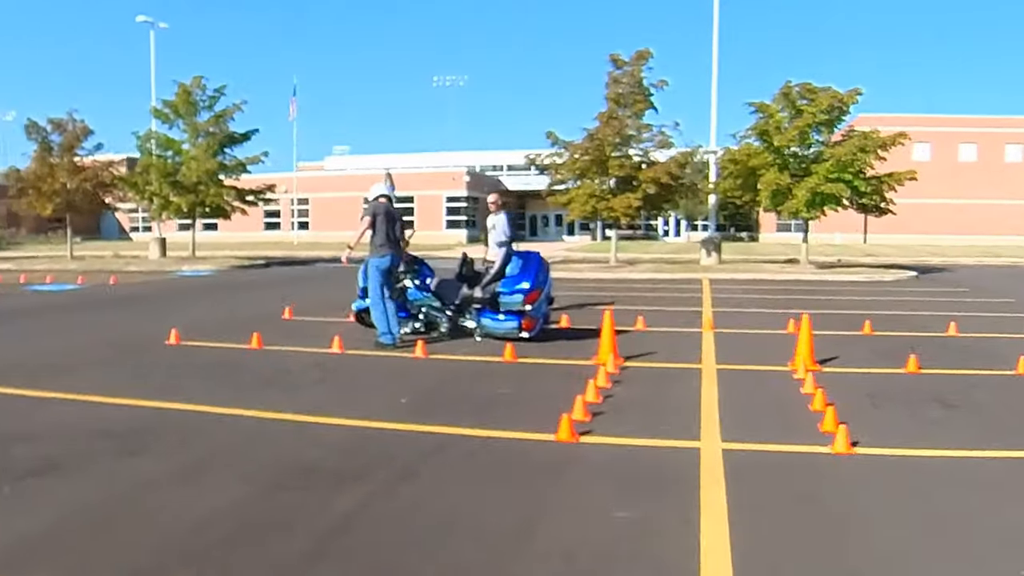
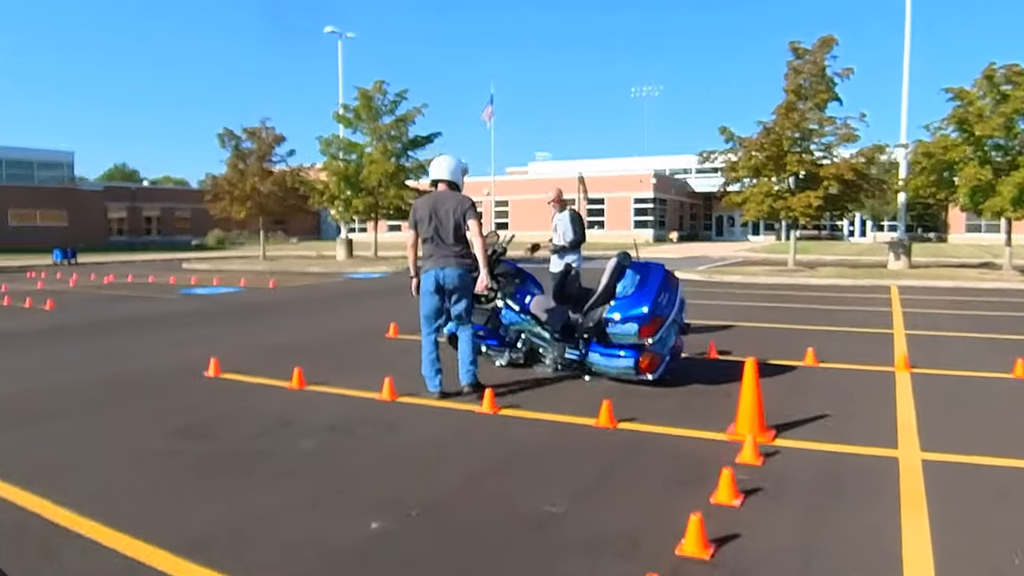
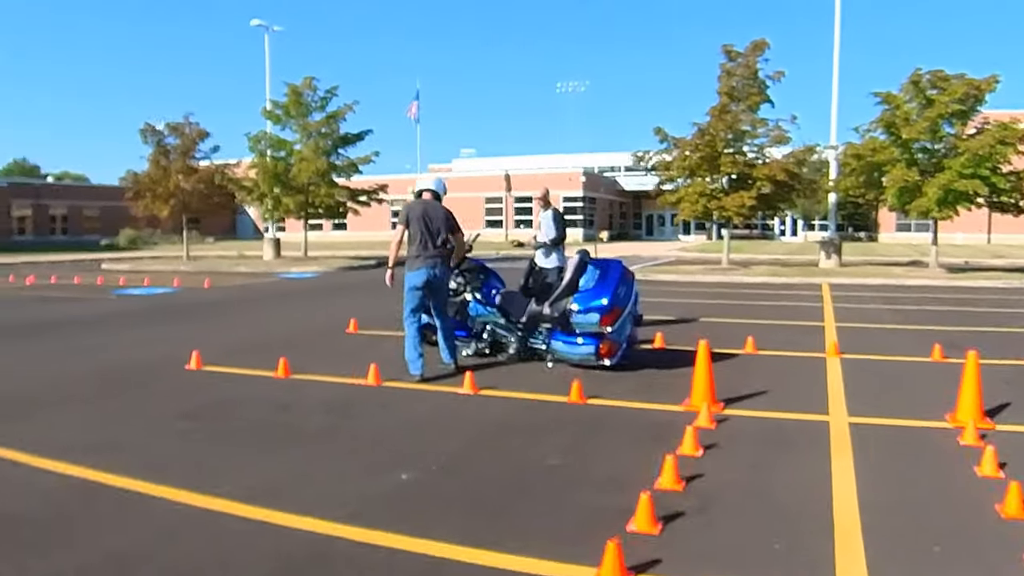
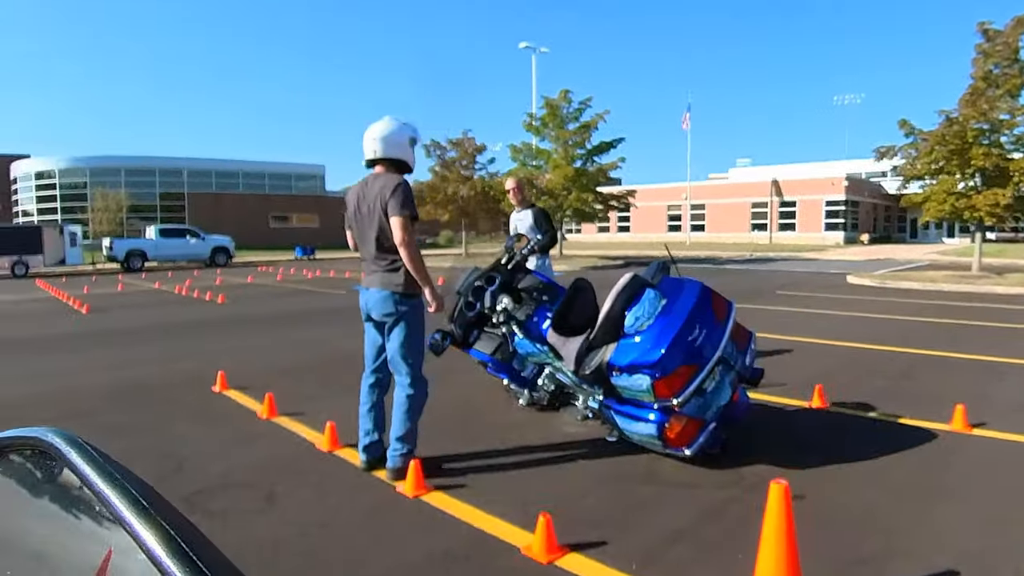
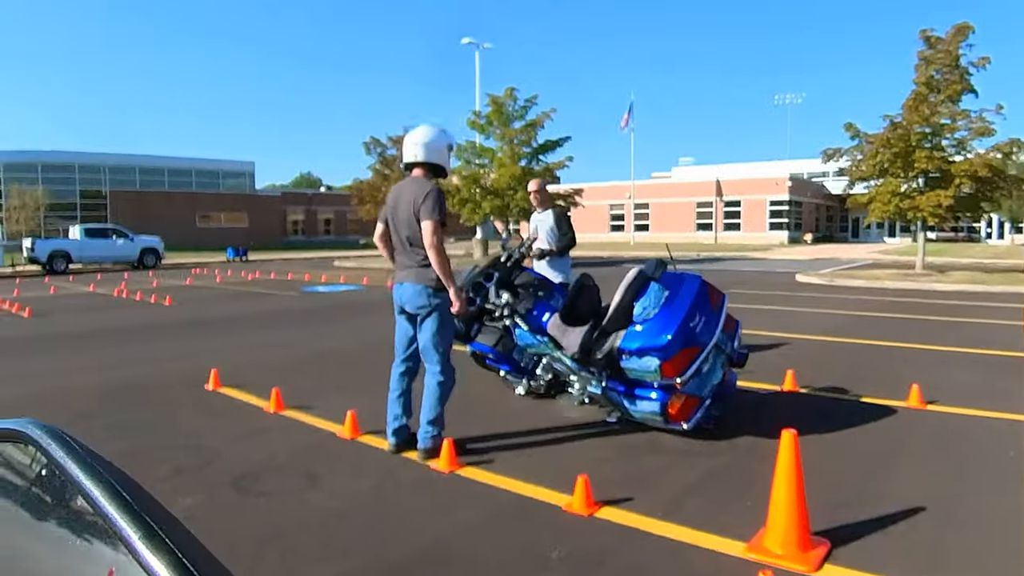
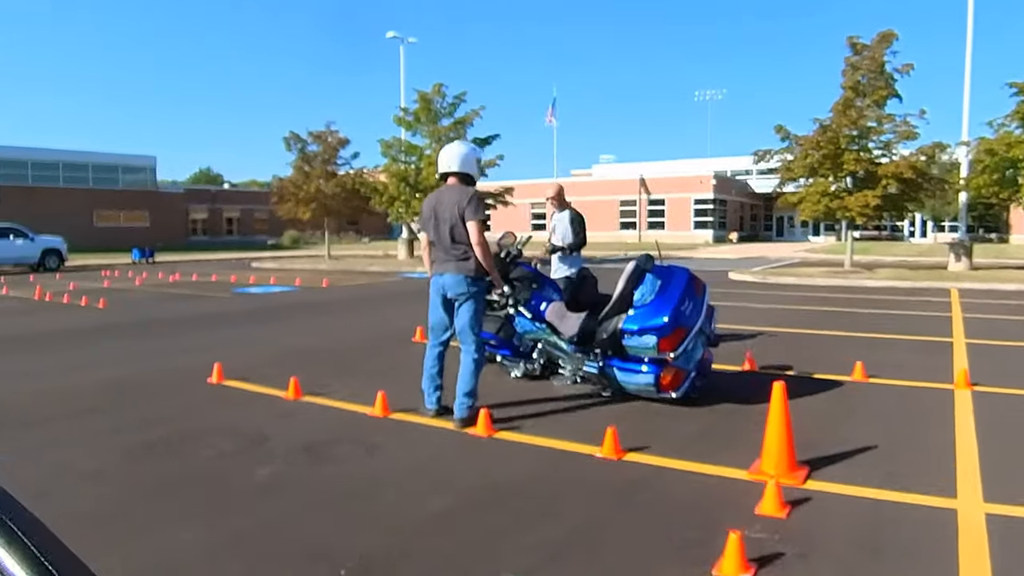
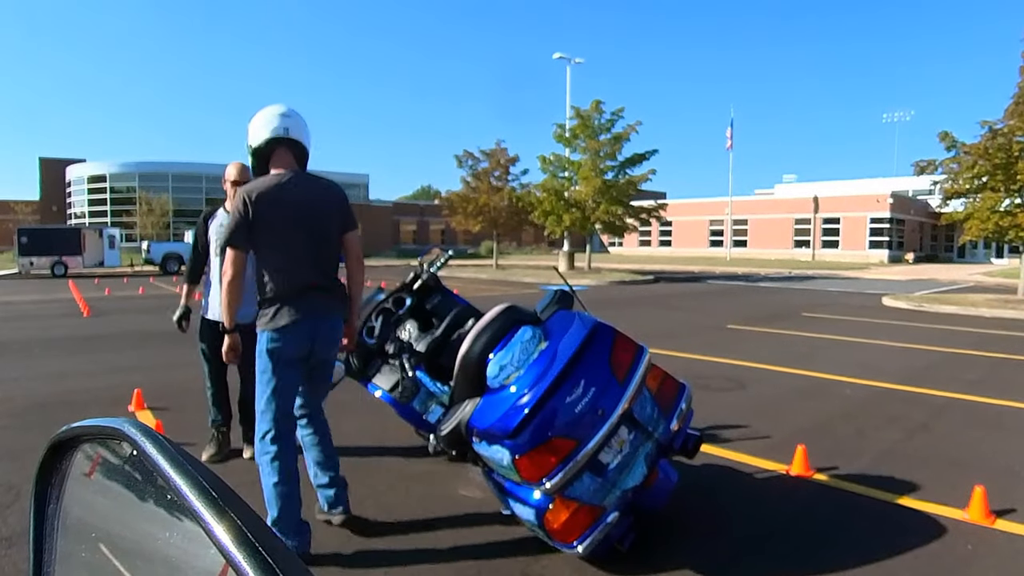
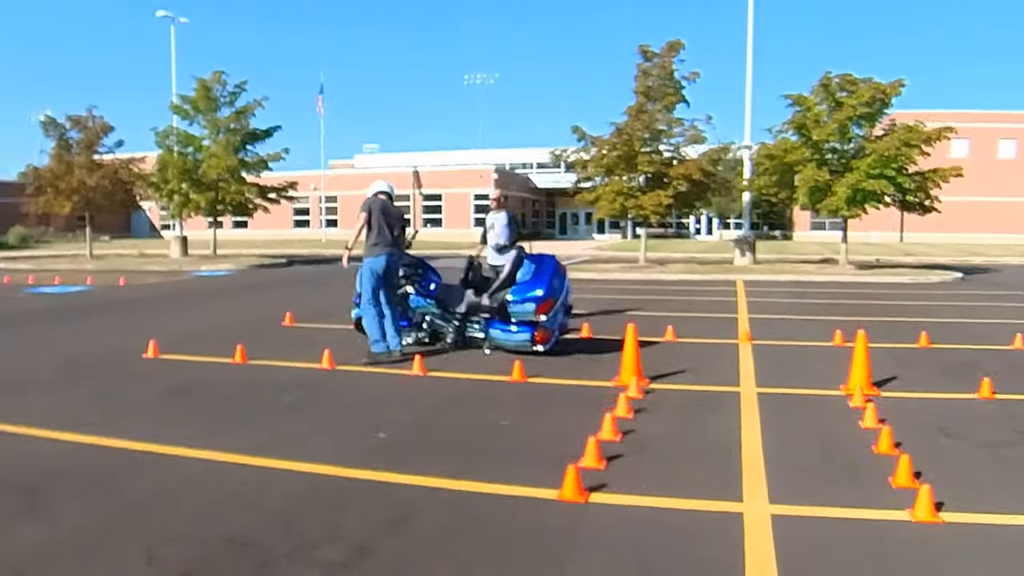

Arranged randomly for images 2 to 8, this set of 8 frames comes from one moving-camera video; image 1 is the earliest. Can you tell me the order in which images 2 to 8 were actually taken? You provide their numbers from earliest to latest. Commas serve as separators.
8, 3, 2, 6, 5, 4, 7
